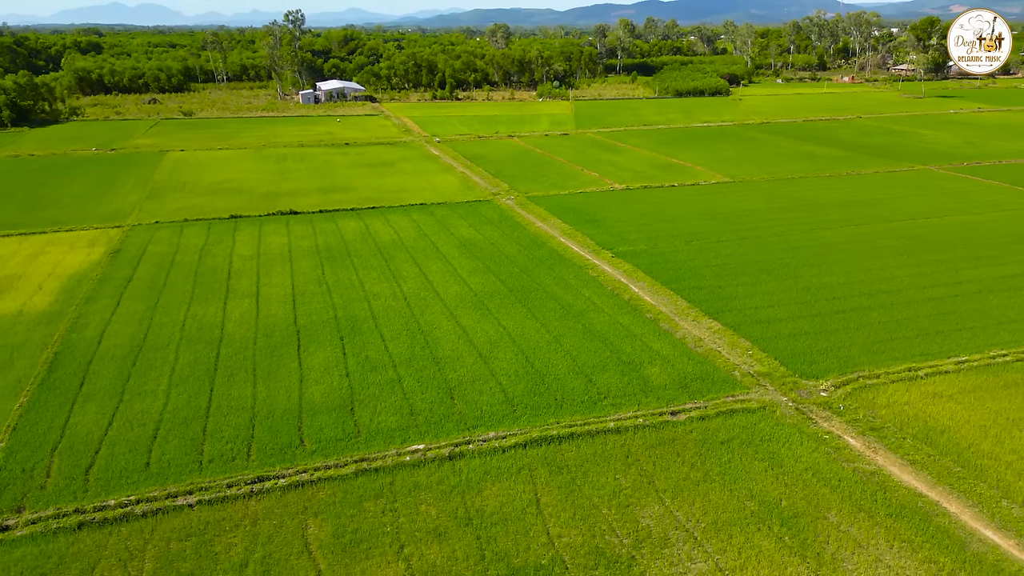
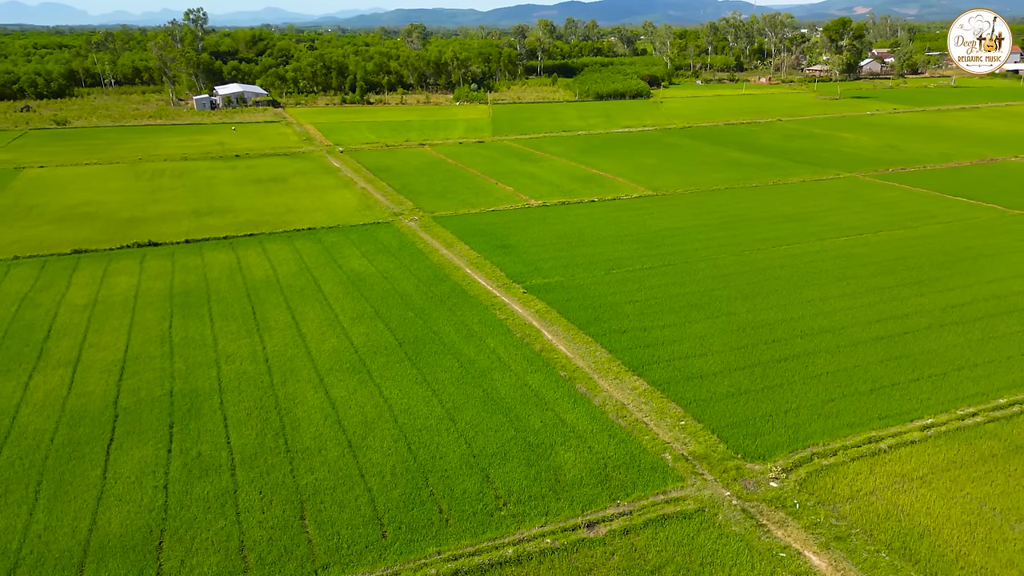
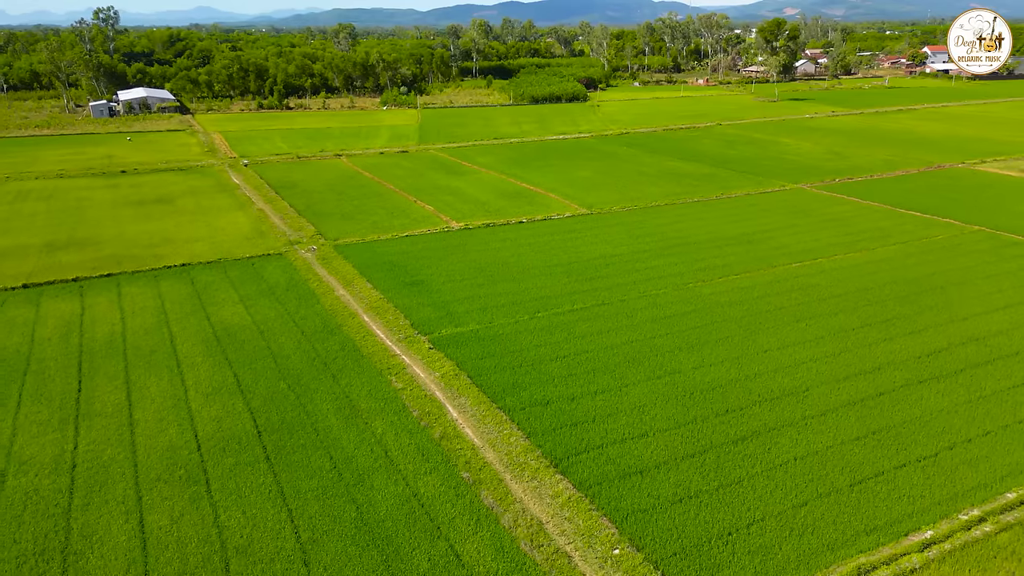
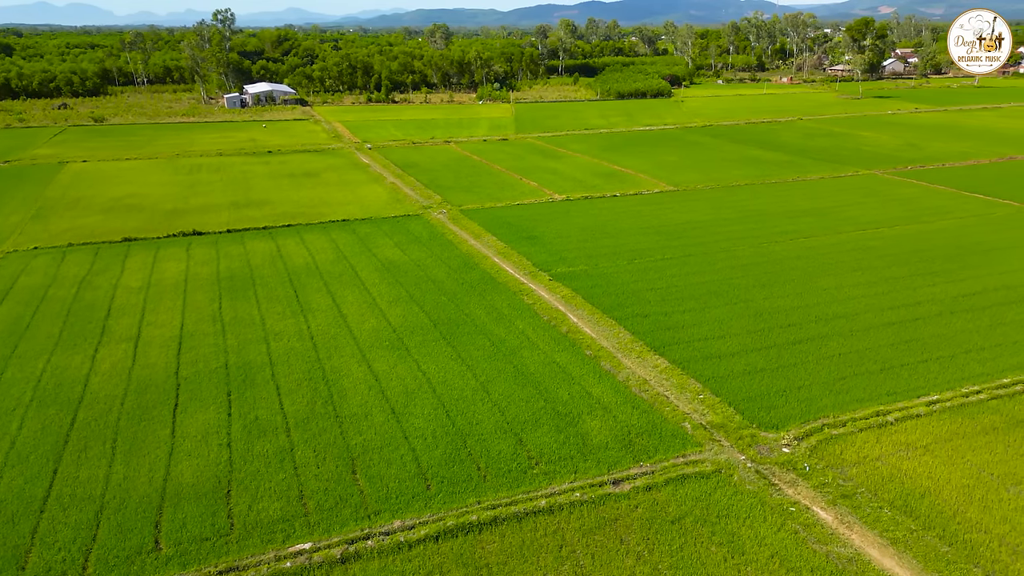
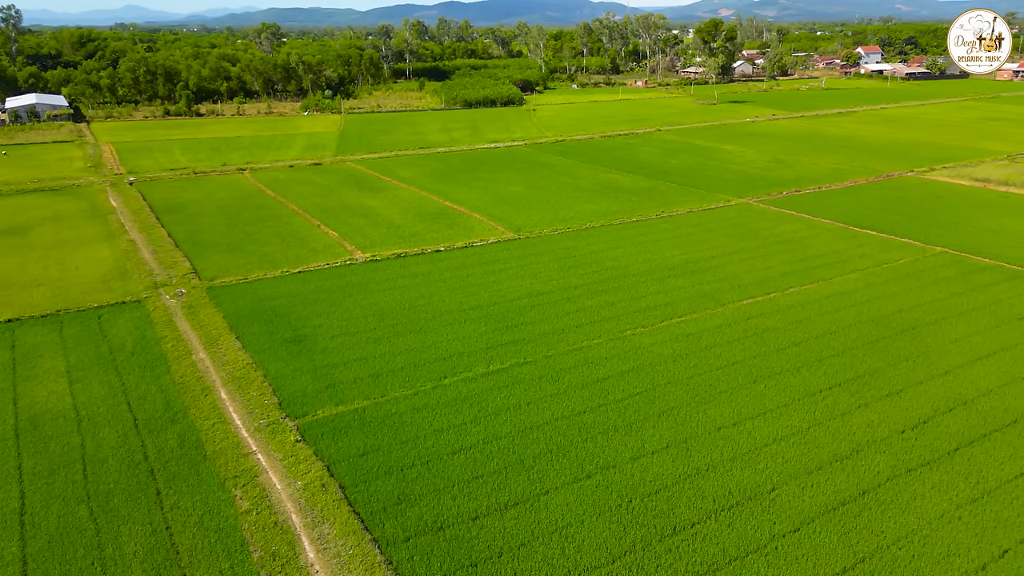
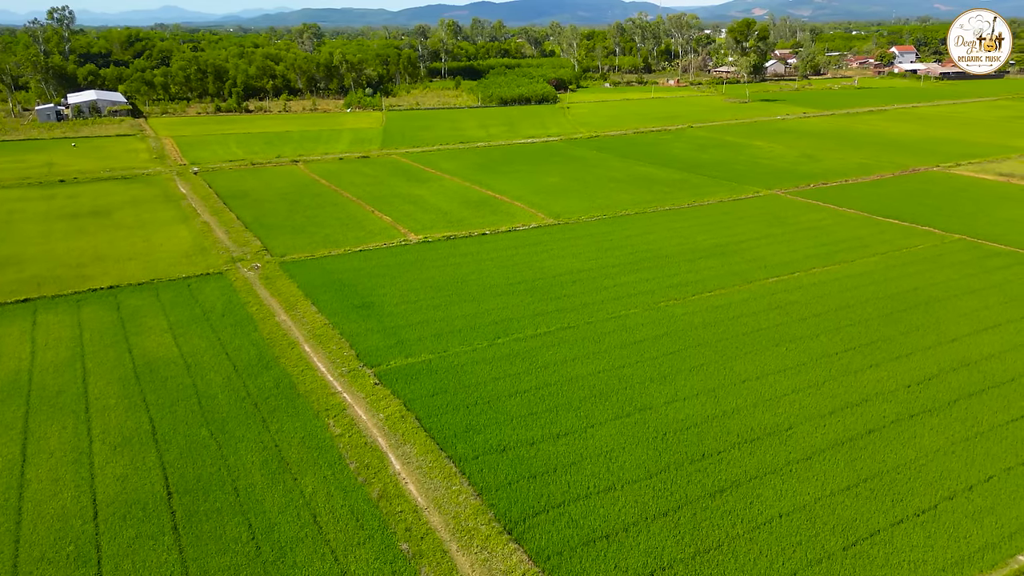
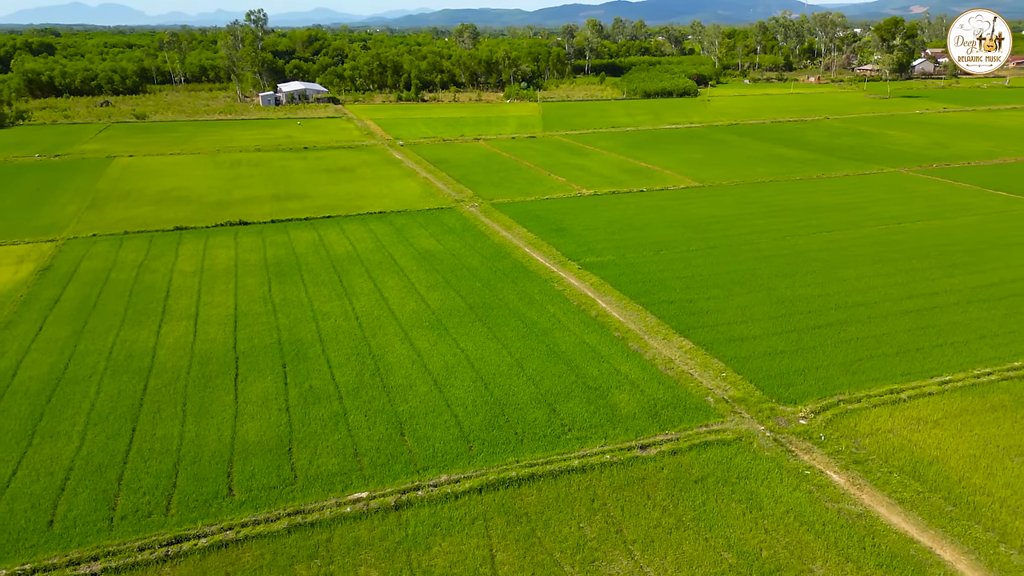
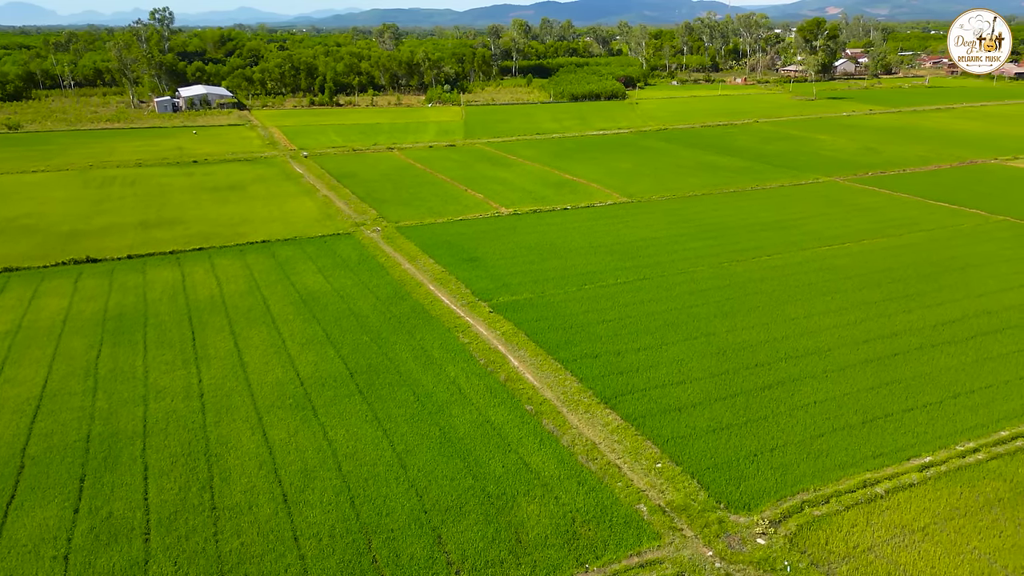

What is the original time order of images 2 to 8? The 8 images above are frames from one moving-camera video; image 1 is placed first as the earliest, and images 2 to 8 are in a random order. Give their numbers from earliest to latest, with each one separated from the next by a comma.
7, 4, 2, 8, 3, 6, 5
